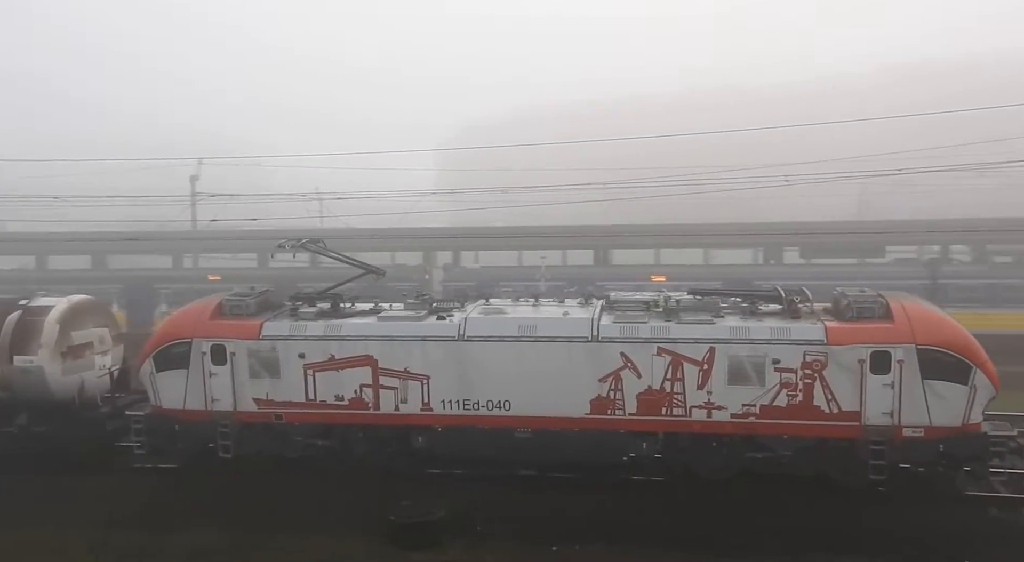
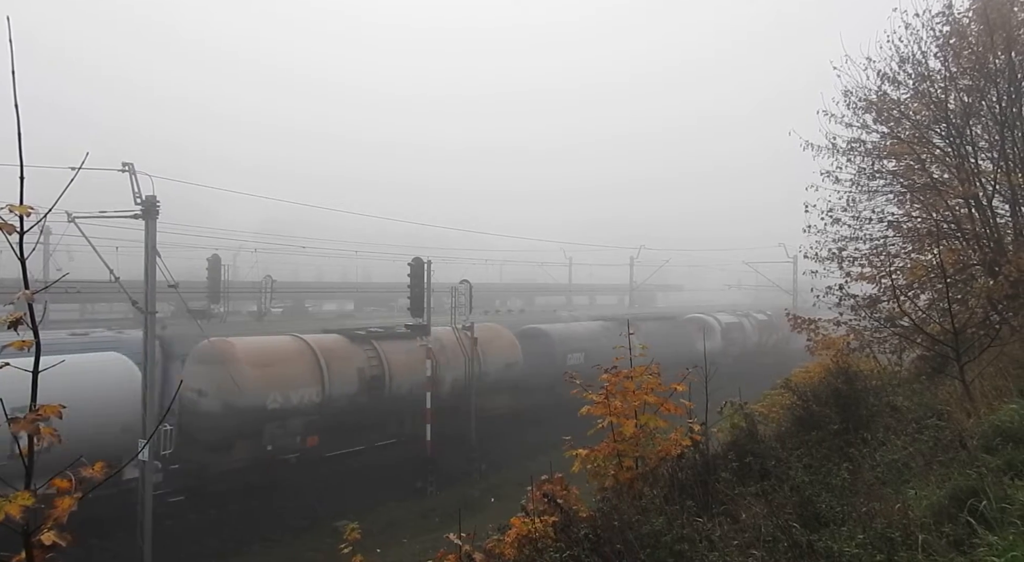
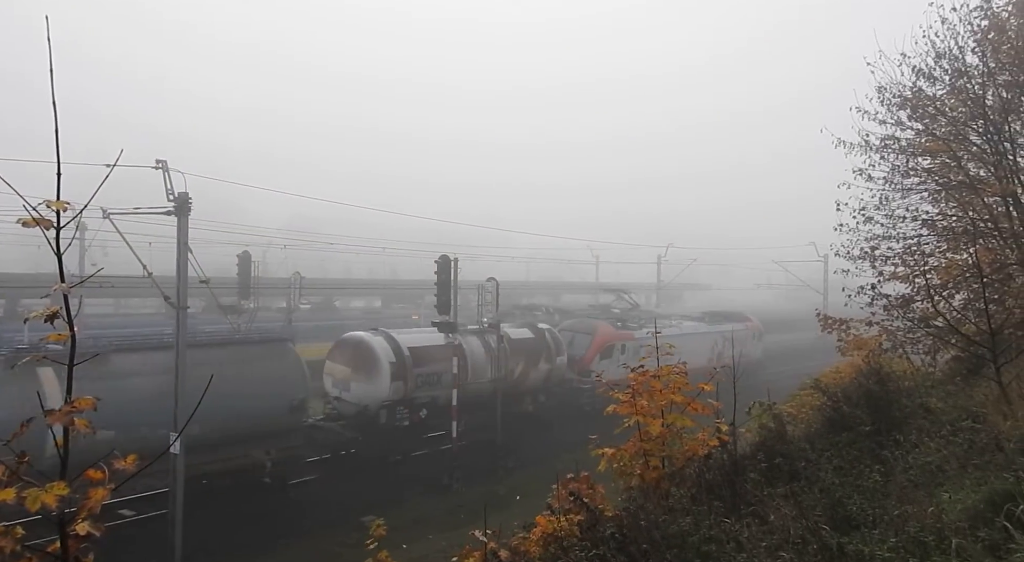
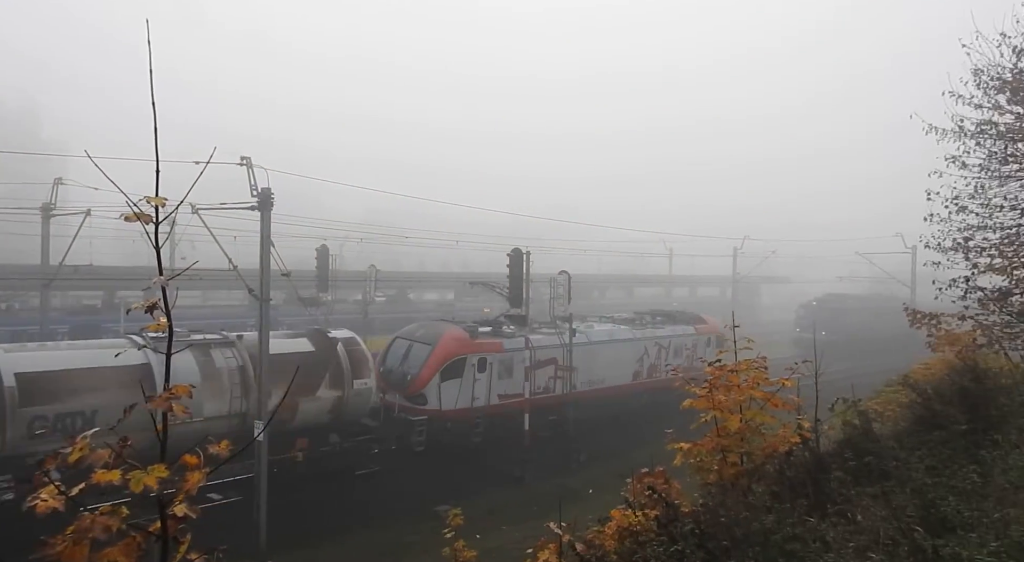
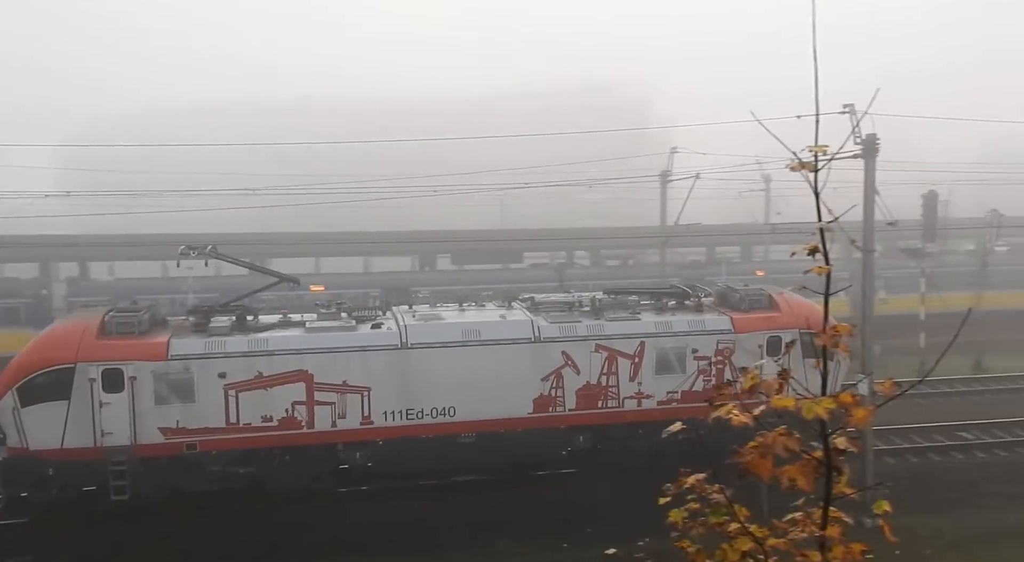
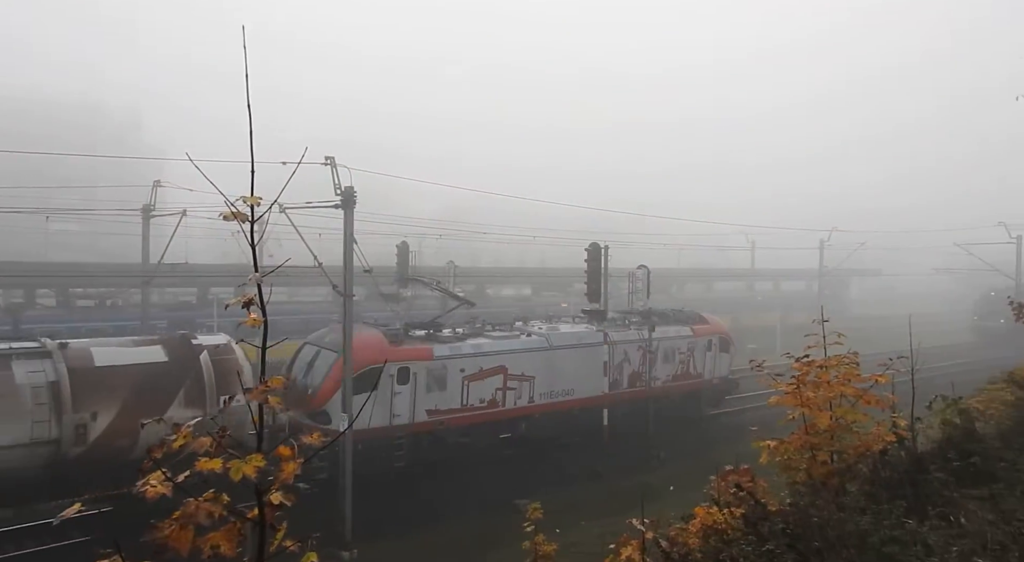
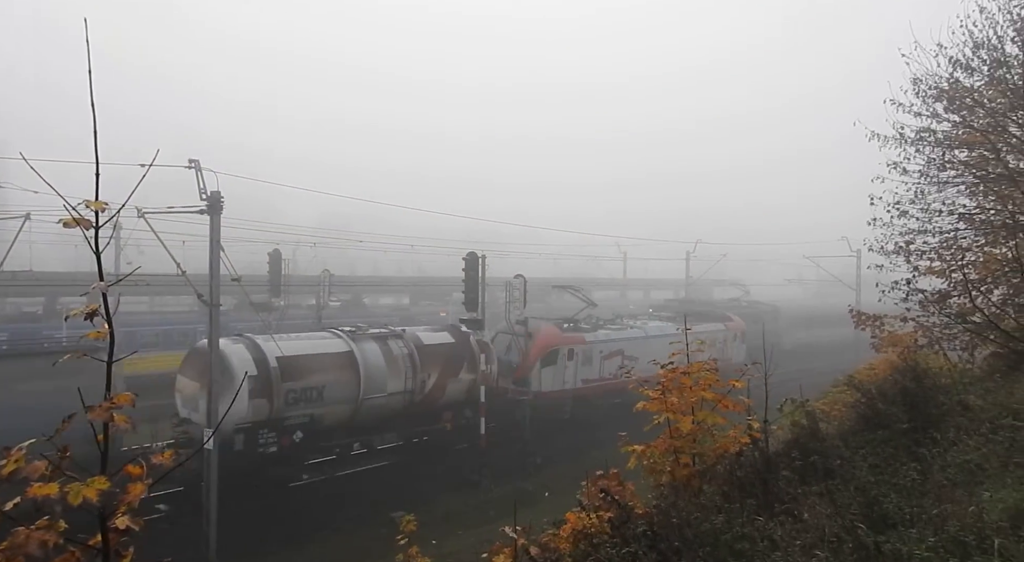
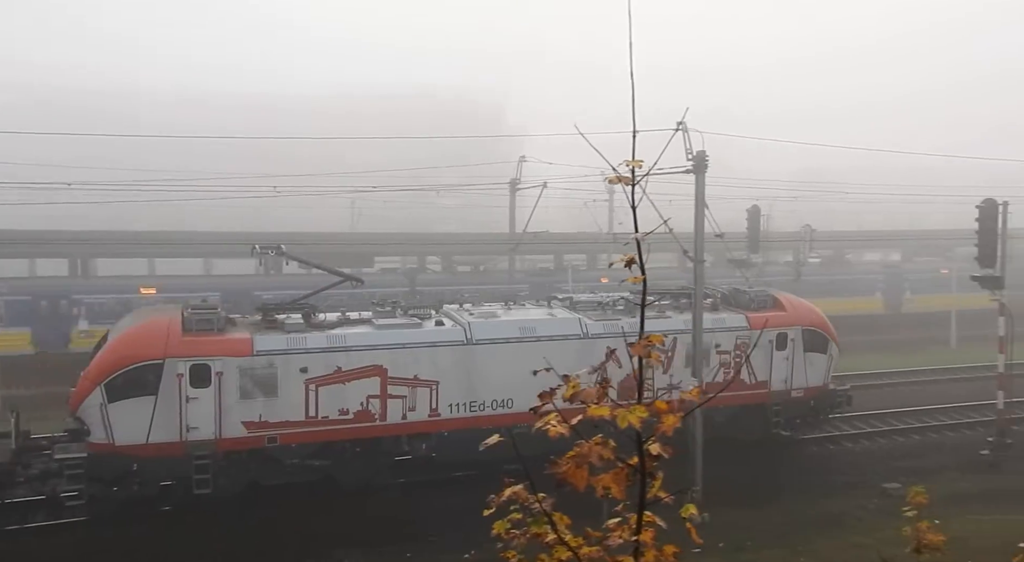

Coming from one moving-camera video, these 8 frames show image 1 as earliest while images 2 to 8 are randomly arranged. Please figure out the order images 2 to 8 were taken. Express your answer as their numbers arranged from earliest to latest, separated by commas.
5, 8, 6, 4, 7, 3, 2
